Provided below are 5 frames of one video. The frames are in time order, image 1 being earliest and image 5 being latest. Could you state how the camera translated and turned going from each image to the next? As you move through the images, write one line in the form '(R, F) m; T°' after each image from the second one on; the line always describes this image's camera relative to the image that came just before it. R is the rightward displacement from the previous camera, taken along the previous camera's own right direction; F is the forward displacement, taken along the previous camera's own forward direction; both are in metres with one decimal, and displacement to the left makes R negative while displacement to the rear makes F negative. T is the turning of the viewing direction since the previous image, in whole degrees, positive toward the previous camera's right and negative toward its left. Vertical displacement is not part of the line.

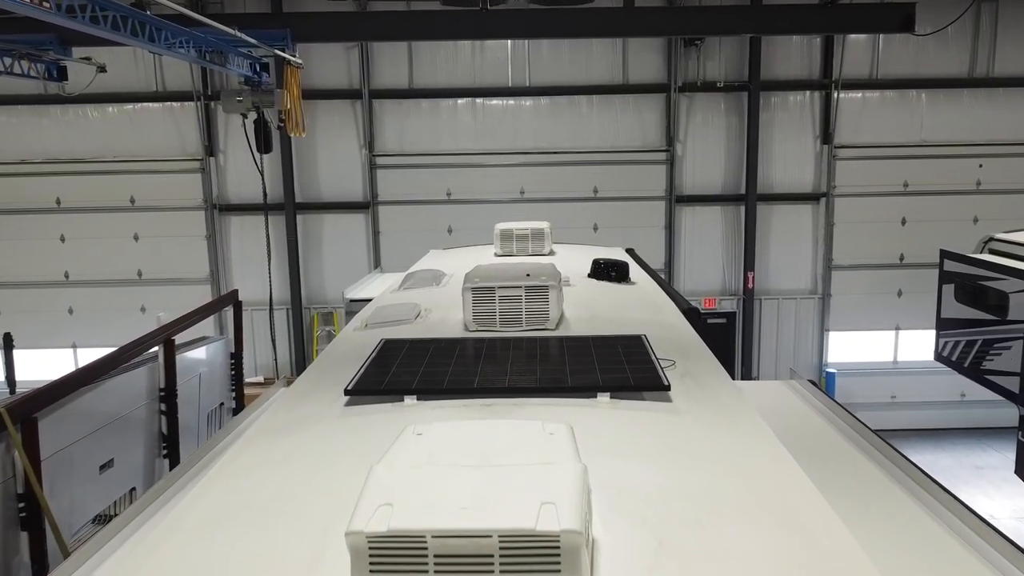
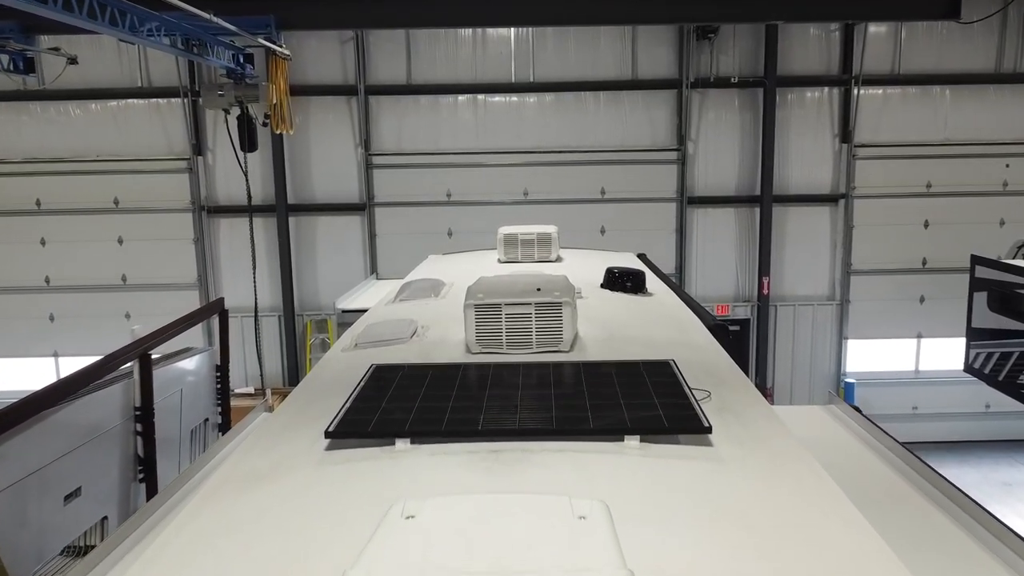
(0.0, +0.4) m; 0°
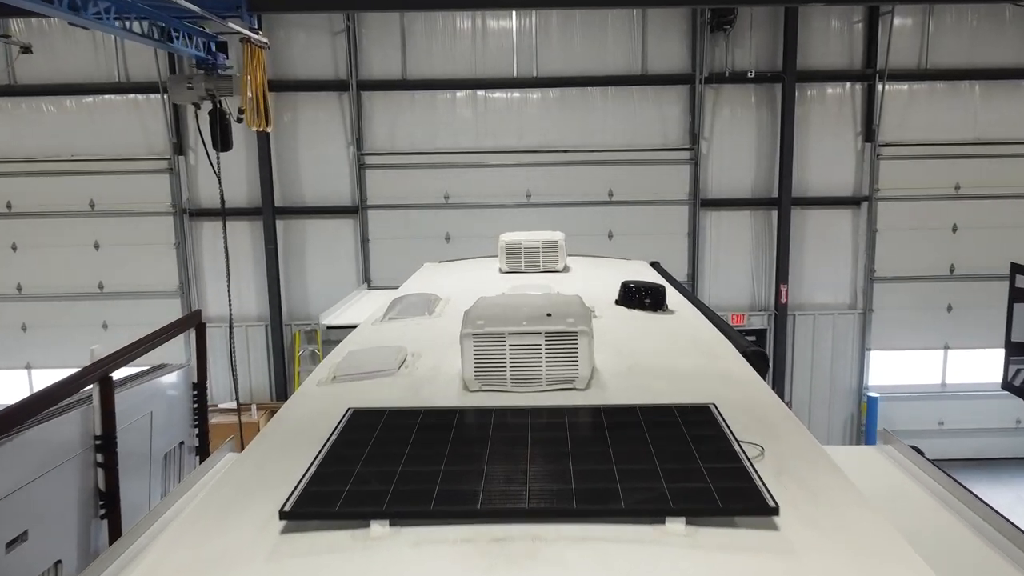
(0.0, +0.5) m; 0°
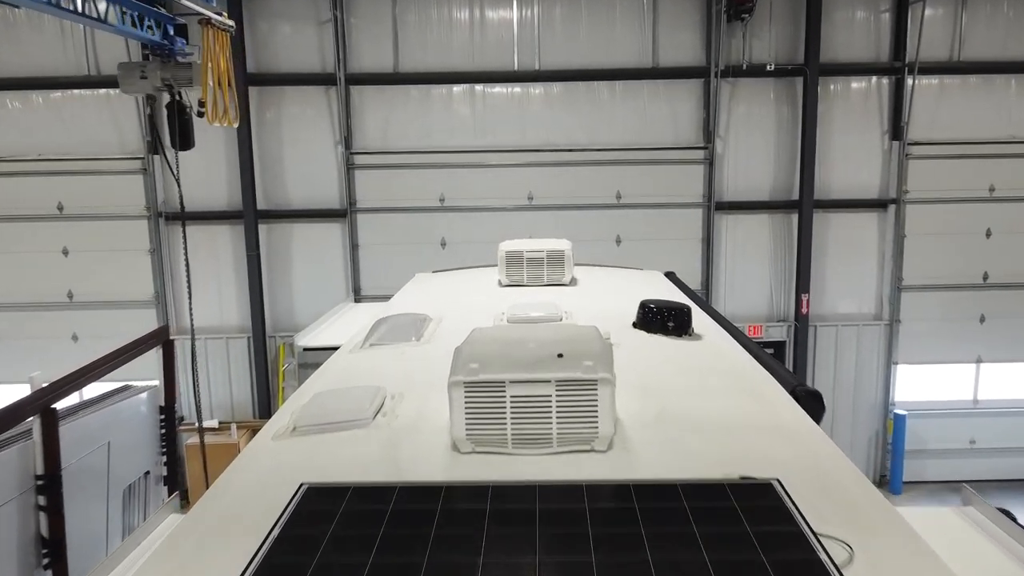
(0.0, +0.5) m; 0°
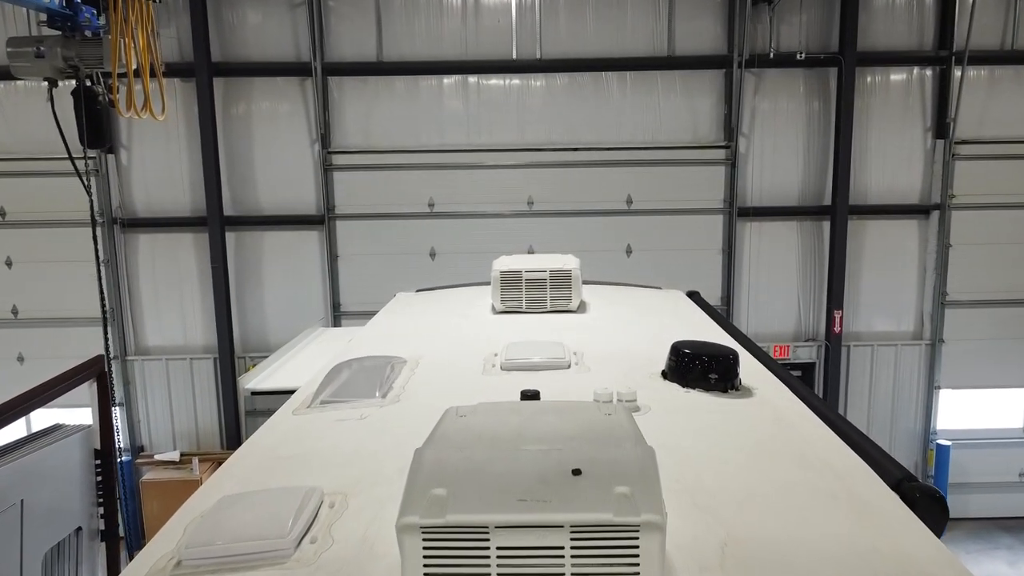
(0.0, +0.7) m; 0°
